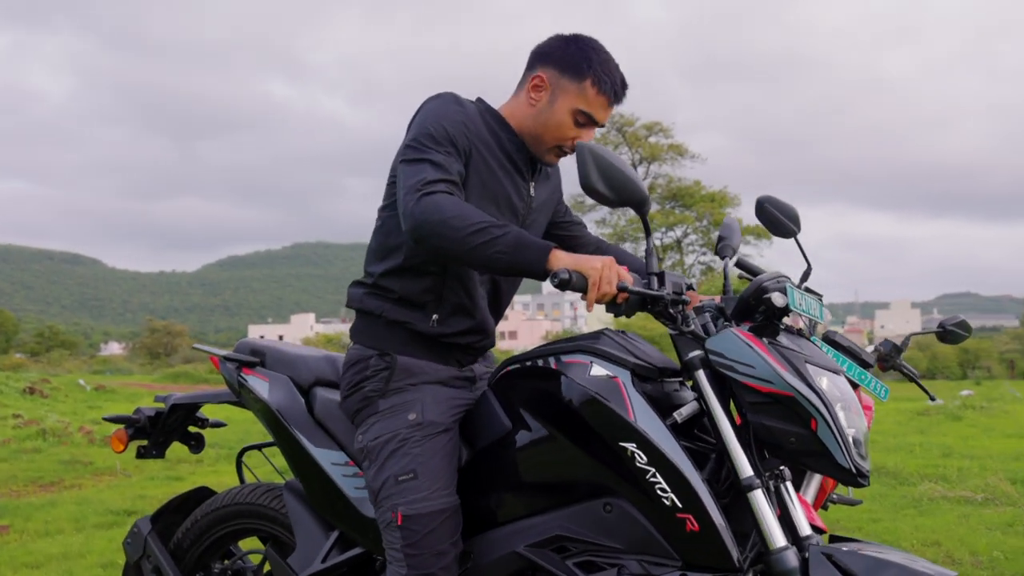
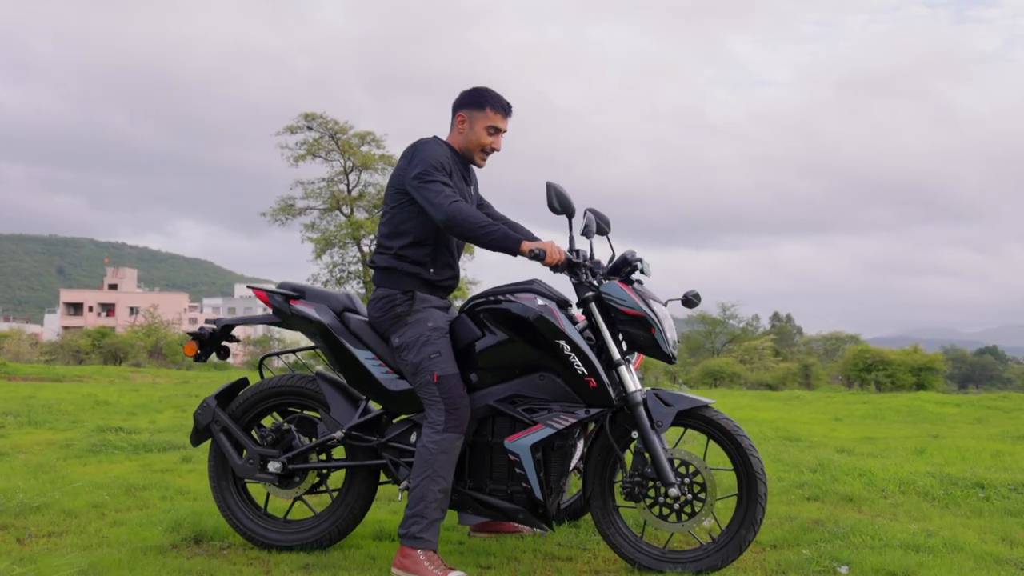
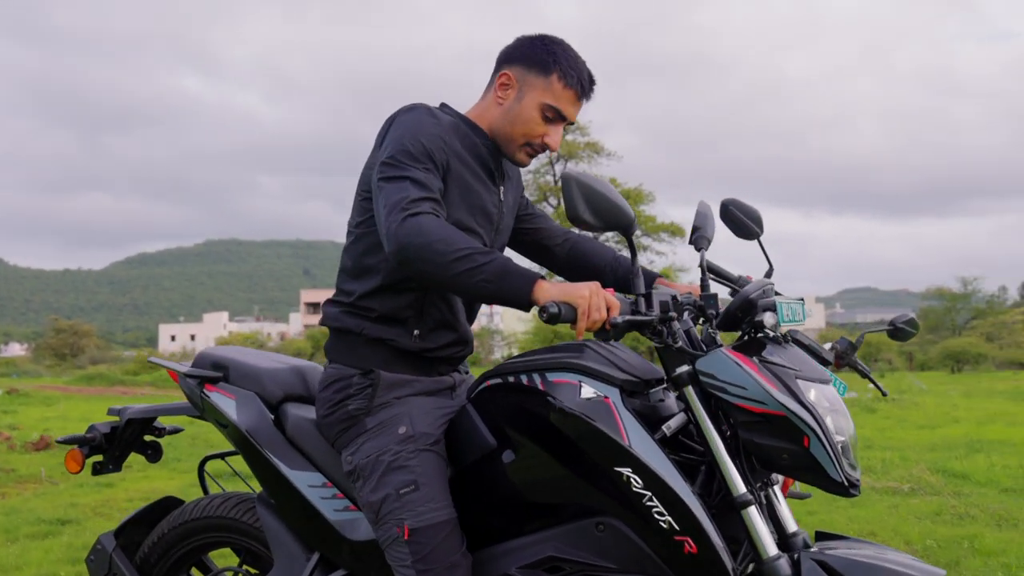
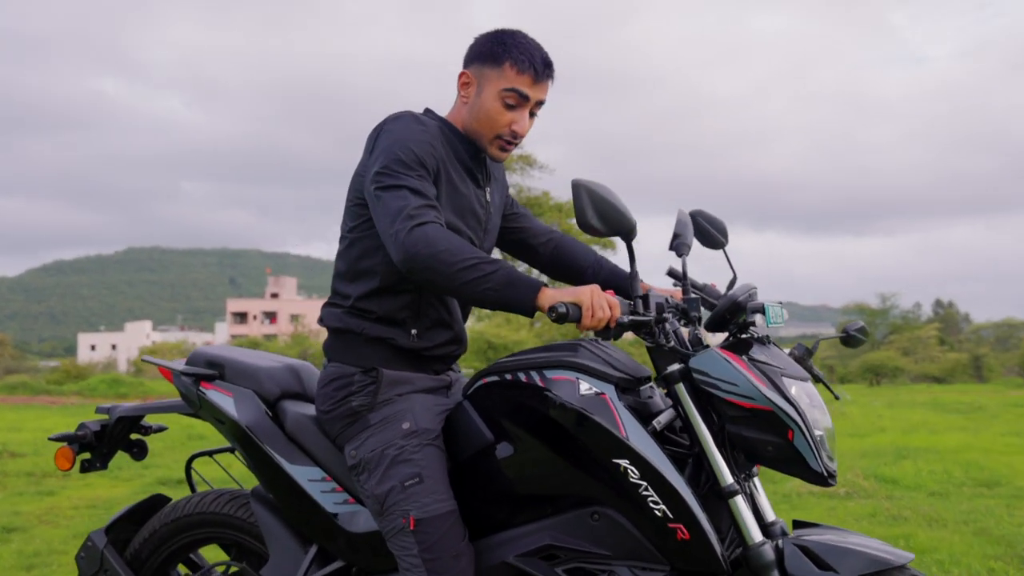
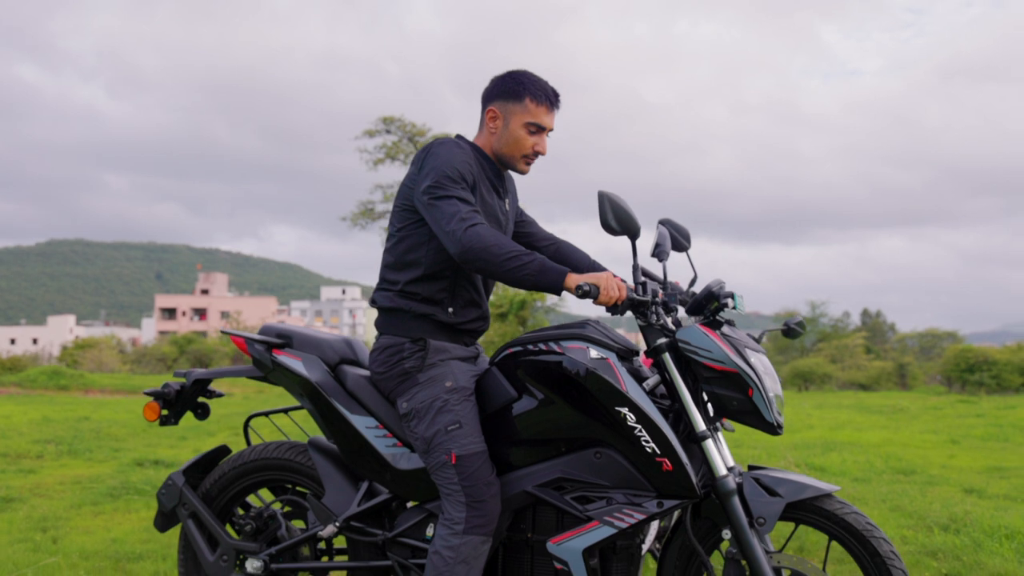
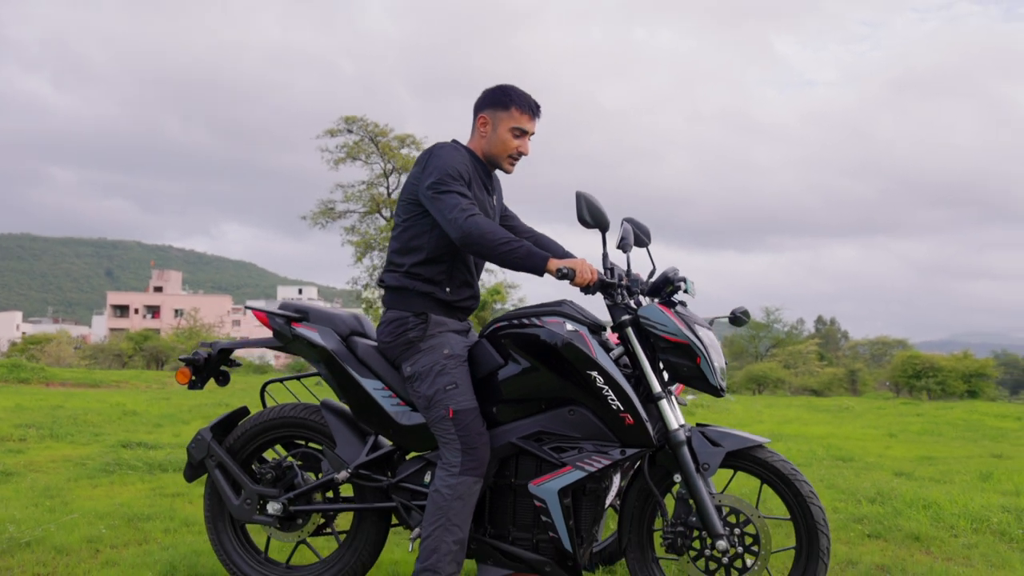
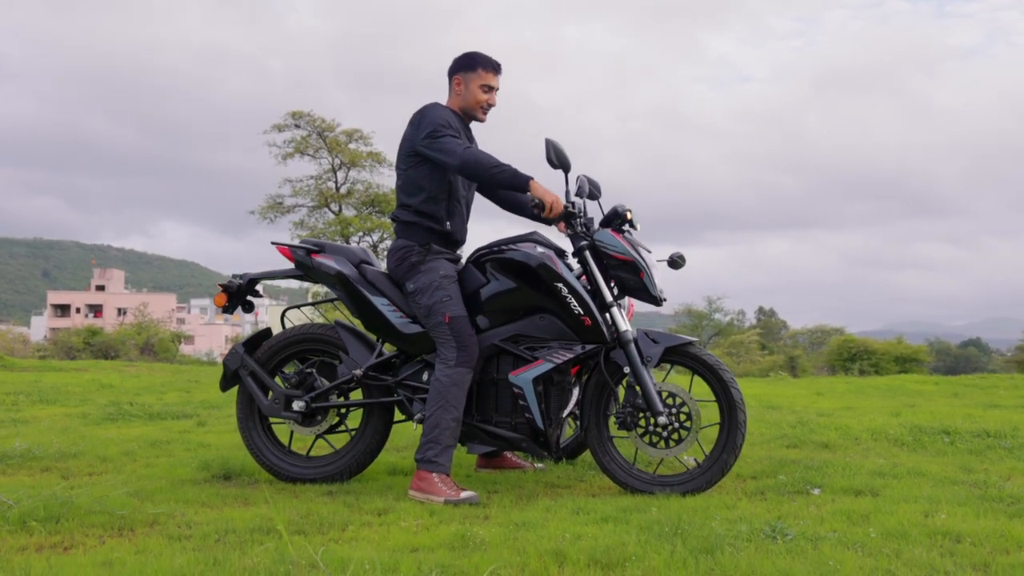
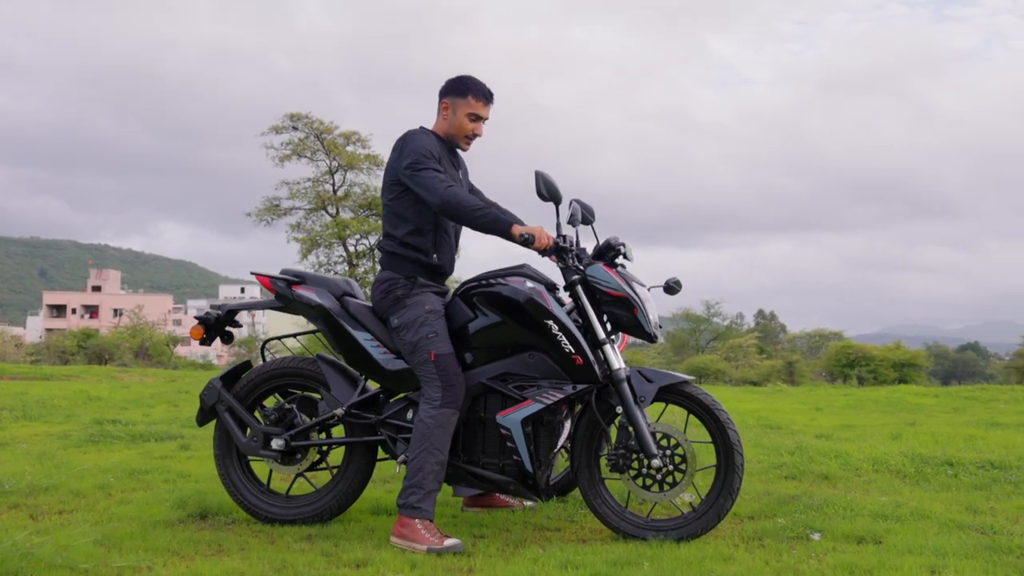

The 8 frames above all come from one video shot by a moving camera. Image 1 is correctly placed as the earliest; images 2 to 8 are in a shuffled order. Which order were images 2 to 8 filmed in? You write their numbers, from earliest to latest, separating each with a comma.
3, 4, 5, 6, 2, 8, 7
